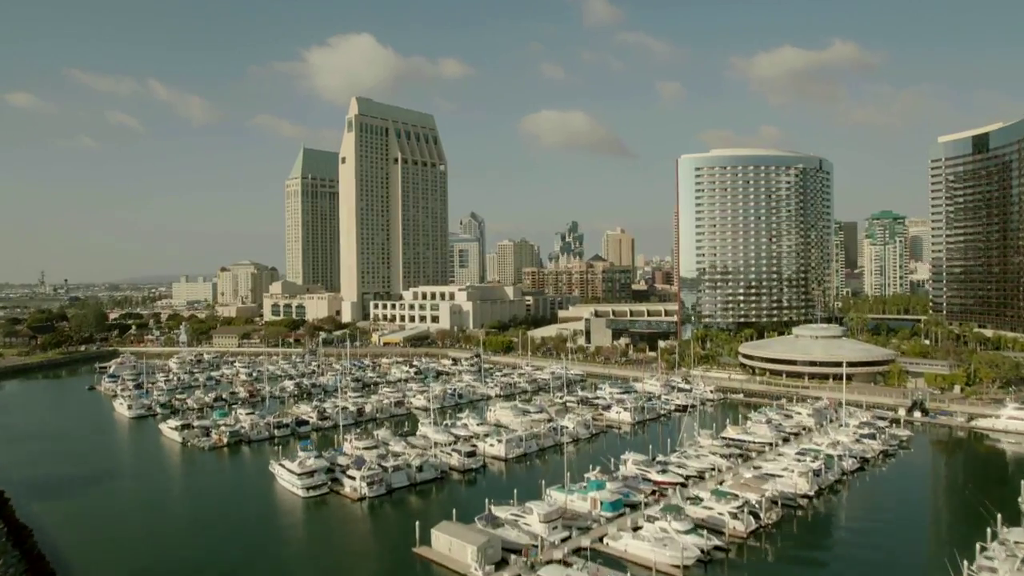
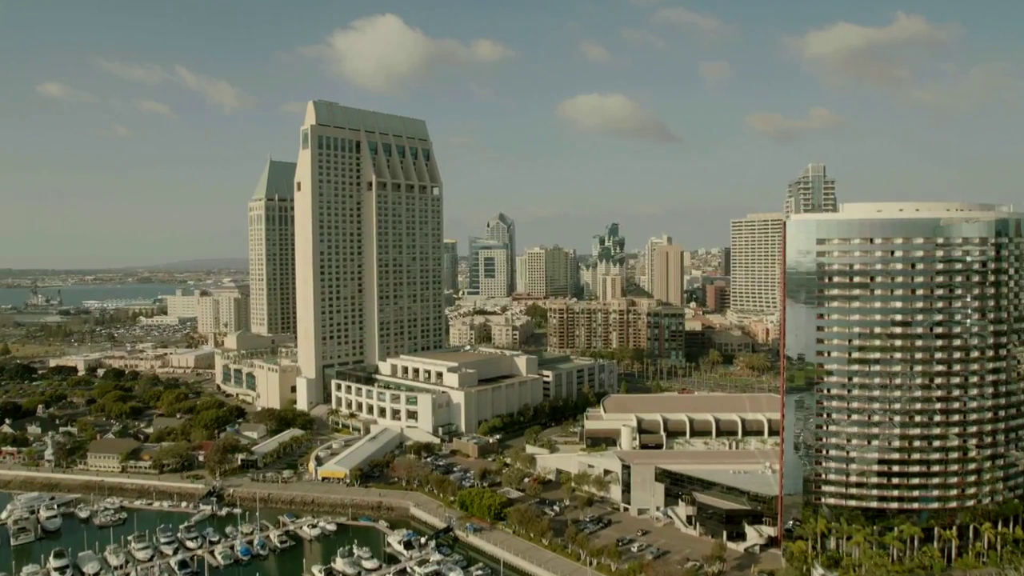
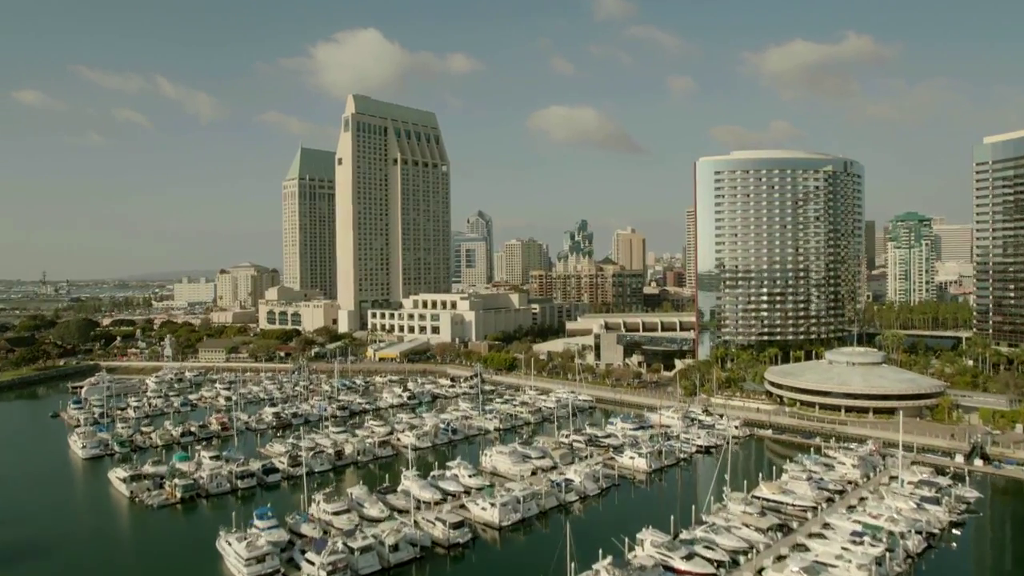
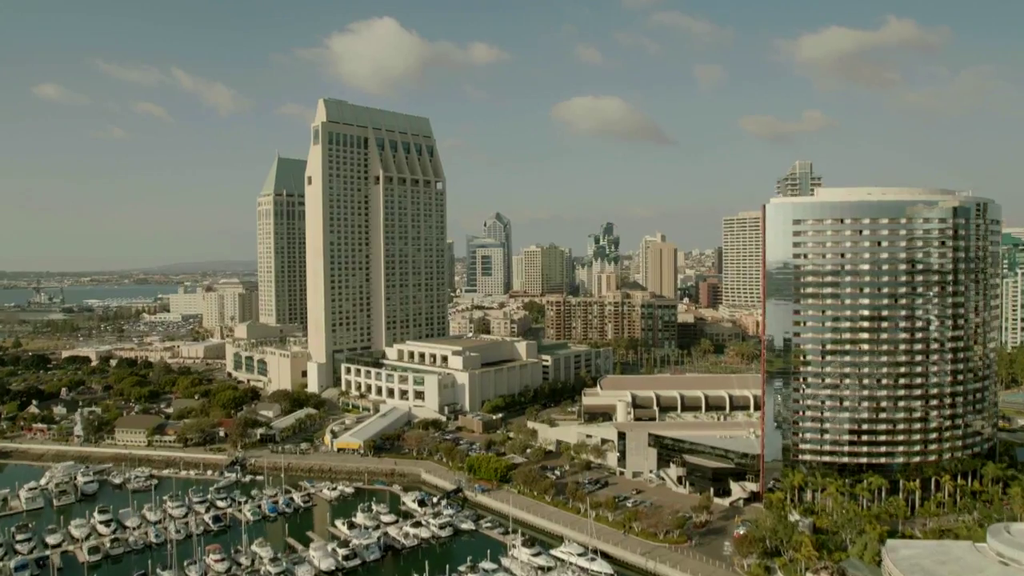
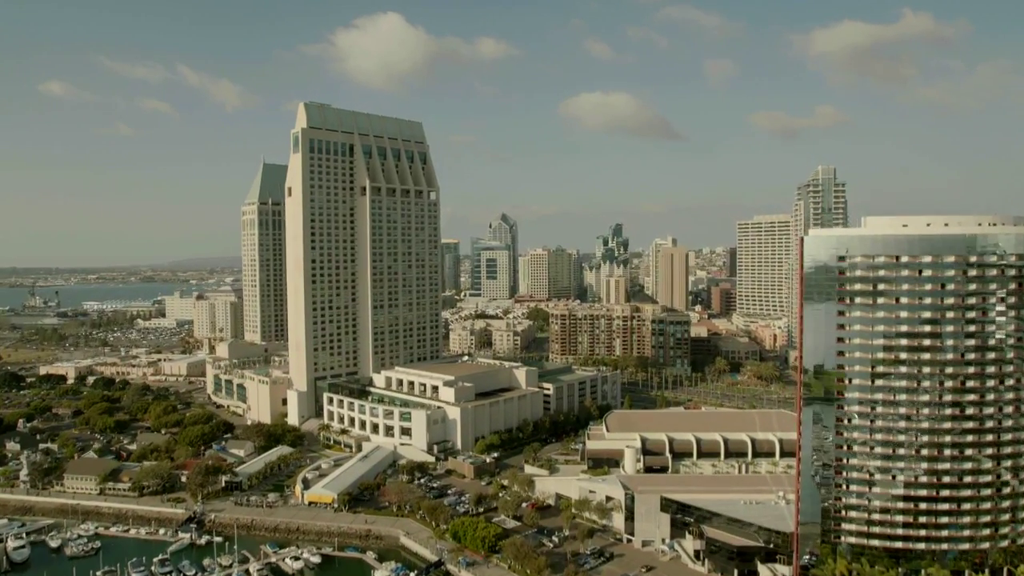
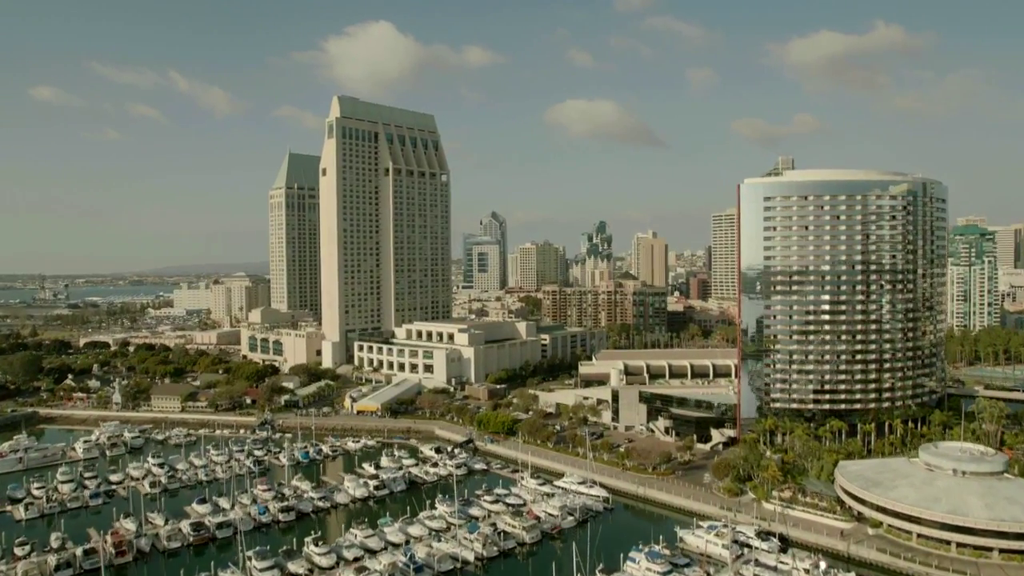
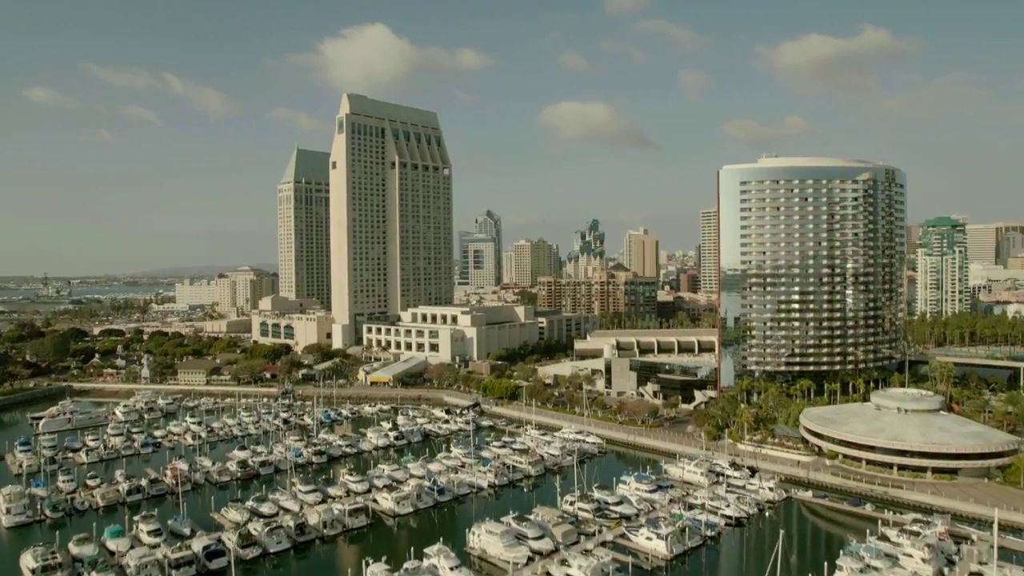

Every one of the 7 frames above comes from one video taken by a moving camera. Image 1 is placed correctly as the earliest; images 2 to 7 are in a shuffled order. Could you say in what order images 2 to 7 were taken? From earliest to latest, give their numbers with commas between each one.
3, 7, 6, 4, 2, 5
